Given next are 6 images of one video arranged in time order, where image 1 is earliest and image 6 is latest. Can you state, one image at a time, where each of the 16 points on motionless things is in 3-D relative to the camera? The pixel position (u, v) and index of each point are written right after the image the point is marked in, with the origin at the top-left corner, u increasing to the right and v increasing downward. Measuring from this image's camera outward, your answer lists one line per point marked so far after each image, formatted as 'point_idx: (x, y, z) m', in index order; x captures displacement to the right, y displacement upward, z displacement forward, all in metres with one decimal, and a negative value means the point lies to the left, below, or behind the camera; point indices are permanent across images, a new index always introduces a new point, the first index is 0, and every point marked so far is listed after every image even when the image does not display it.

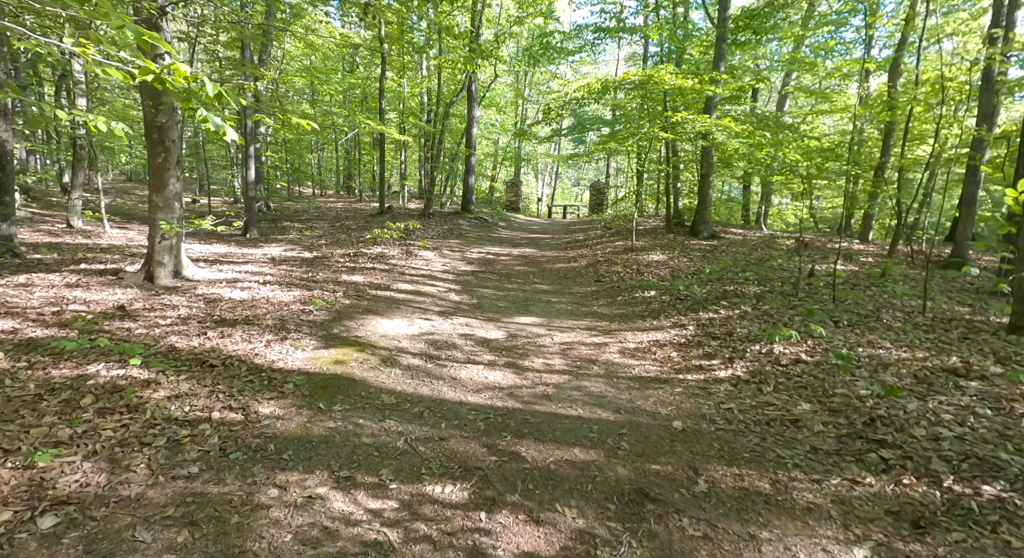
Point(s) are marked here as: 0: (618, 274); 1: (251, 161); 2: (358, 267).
0: (+1.8, +0.1, +10.7) m
1: (-6.6, +3.0, +15.2) m
2: (-2.6, +0.2, +10.6) m
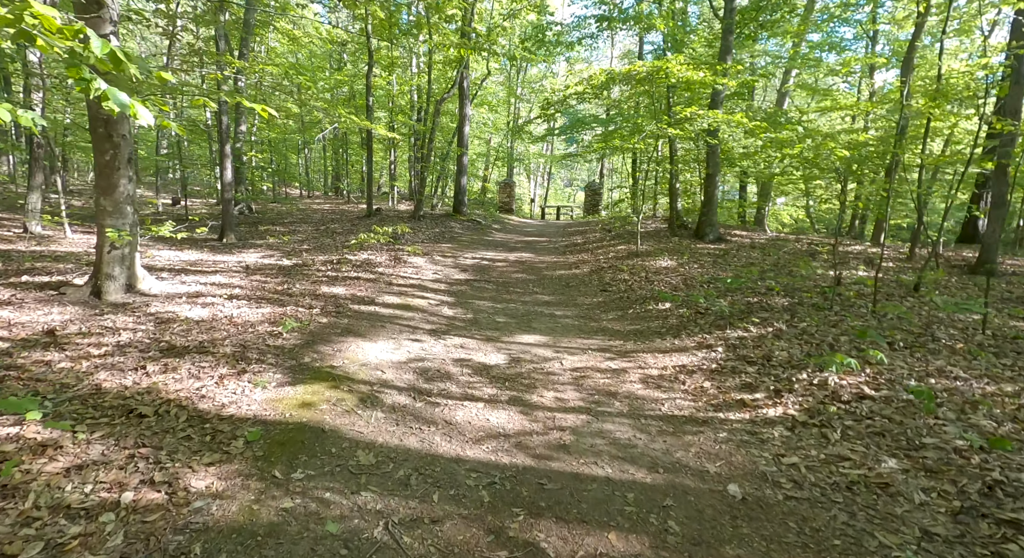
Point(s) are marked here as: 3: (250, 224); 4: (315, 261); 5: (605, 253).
0: (+1.8, -0.1, +9.8) m
1: (-6.7, +2.8, +14.2) m
2: (-2.7, 0.0, +9.7) m
3: (-7.8, +1.6, +17.9) m
4: (-3.7, +0.3, +11.4) m
5: (+2.1, +0.6, +13.5) m
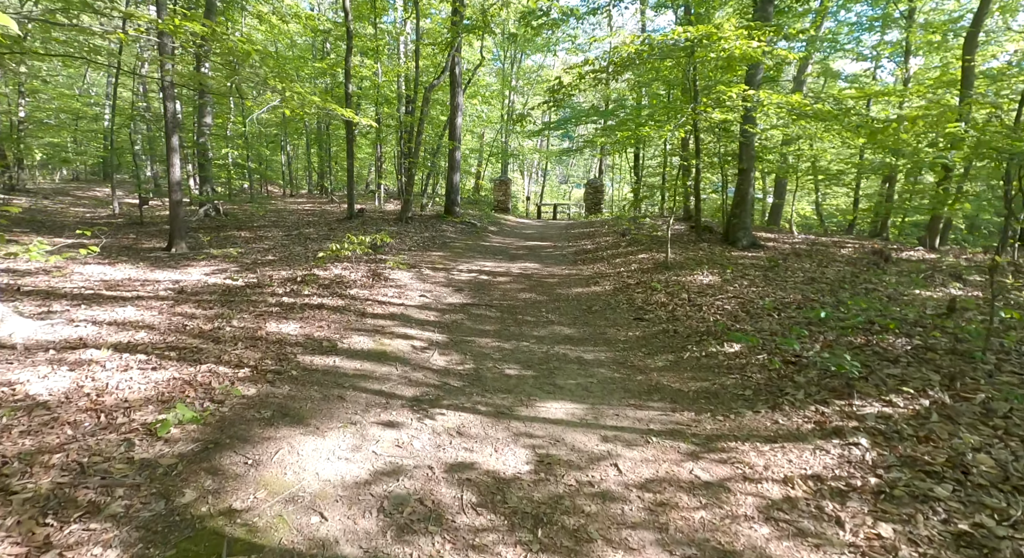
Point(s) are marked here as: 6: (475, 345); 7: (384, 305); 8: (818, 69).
0: (+1.9, -0.4, +7.8) m
1: (-6.7, +2.5, +12.0) m
2: (-2.6, -0.3, +7.5) m
3: (-7.8, +1.3, +15.7) m
4: (-3.6, 0.0, +9.2) m
5: (+2.1, +0.3, +11.4) m
6: (-0.4, -0.7, +6.2) m
7: (-1.6, -0.3, +7.6) m
8: (+9.4, +6.4, +18.4) m
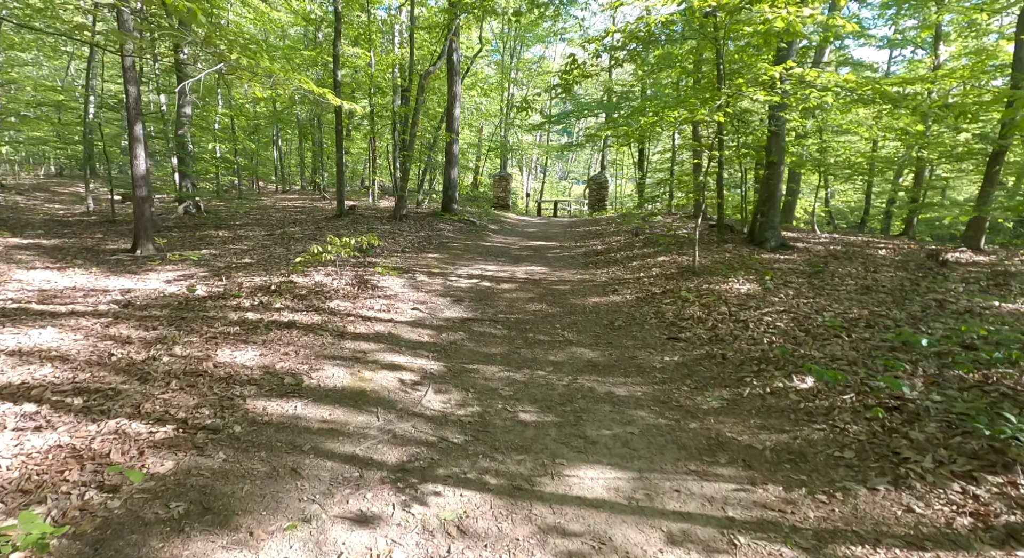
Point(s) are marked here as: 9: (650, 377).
0: (+2.0, -0.5, +6.5) m
1: (-6.6, +2.4, +10.7) m
2: (-2.5, -0.4, +6.3) m
3: (-7.8, +1.2, +14.4) m
4: (-3.5, -0.1, +7.9) m
5: (+2.2, +0.2, +10.2) m
6: (-0.3, -0.8, +5.0) m
7: (-1.5, -0.5, +6.4) m
8: (+9.5, +6.4, +17.2) m
9: (+1.2, -0.8, +5.1) m
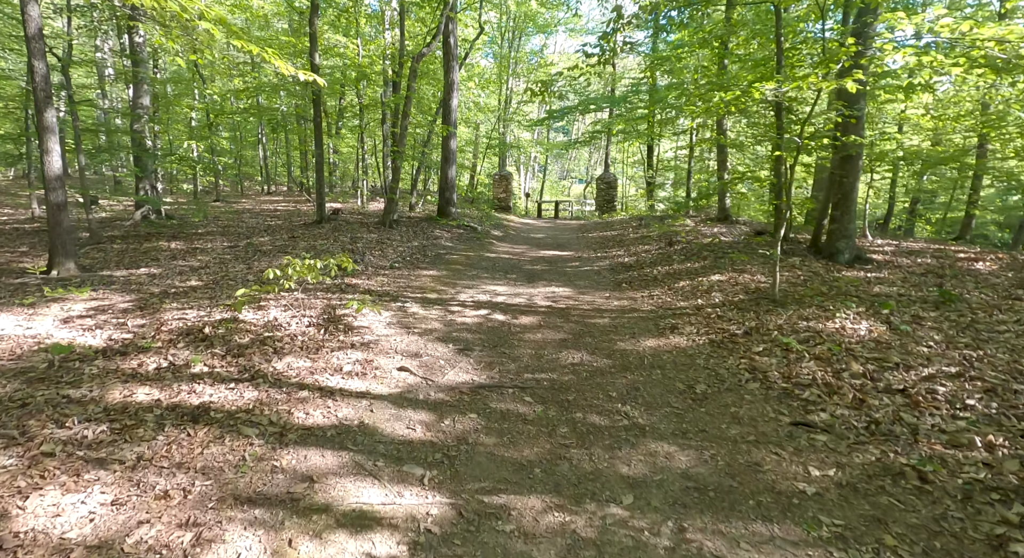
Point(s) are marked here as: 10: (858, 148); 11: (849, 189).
0: (+2.3, -0.8, +4.3) m
1: (-6.4, +2.0, +8.4) m
2: (-2.2, -0.8, +4.0) m
3: (-7.6, +0.8, +12.1) m
4: (-3.2, -0.5, +5.7) m
5: (+2.4, -0.2, +8.0) m
6: (0.0, -1.2, +2.8) m
7: (-1.3, -0.8, +4.1) m
8: (+9.6, +6.1, +15.0) m
9: (+1.5, -1.2, +2.9) m
10: (+5.3, +2.0, +9.3) m
11: (+5.3, +1.4, +9.6) m
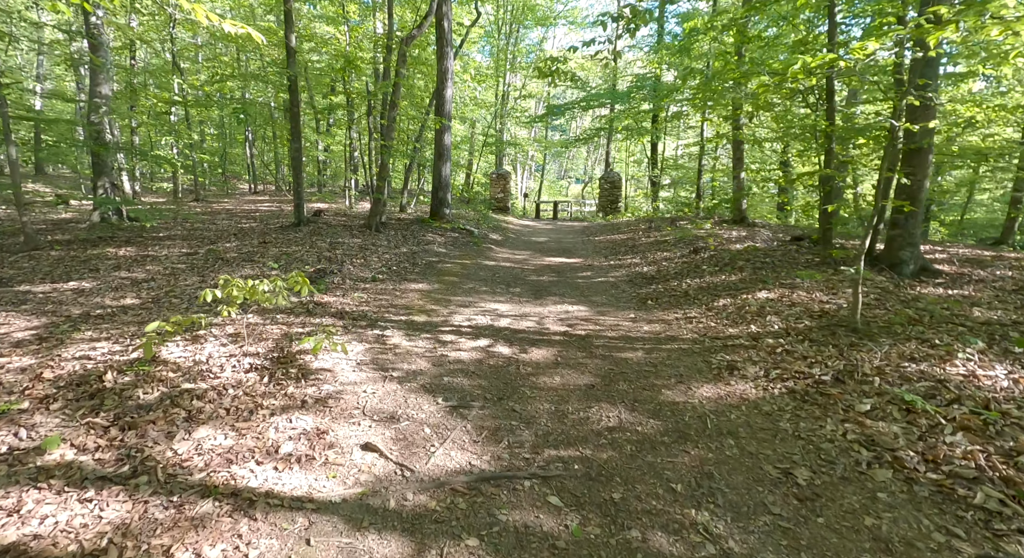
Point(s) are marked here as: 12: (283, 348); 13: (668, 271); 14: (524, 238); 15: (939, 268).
0: (+2.4, -1.0, +2.7) m
1: (-6.3, +1.8, +6.8) m
2: (-2.1, -1.0, +2.4) m
3: (-7.5, +0.6, +10.5) m
4: (-3.1, -0.7, +4.1) m
5: (+2.5, -0.4, +6.4) m
6: (+0.1, -1.4, +1.2) m
7: (-1.2, -1.0, +2.6) m
8: (+9.6, +5.8, +13.5) m
9: (+1.6, -1.4, +1.4) m
10: (+5.3, +1.8, +7.8) m
11: (+5.4, +1.2, +8.1) m
12: (-1.9, -0.6, +4.9) m
13: (+2.5, +0.1, +9.5) m
14: (+0.3, +1.1, +15.9) m
15: (+6.0, +0.2, +8.4) m
